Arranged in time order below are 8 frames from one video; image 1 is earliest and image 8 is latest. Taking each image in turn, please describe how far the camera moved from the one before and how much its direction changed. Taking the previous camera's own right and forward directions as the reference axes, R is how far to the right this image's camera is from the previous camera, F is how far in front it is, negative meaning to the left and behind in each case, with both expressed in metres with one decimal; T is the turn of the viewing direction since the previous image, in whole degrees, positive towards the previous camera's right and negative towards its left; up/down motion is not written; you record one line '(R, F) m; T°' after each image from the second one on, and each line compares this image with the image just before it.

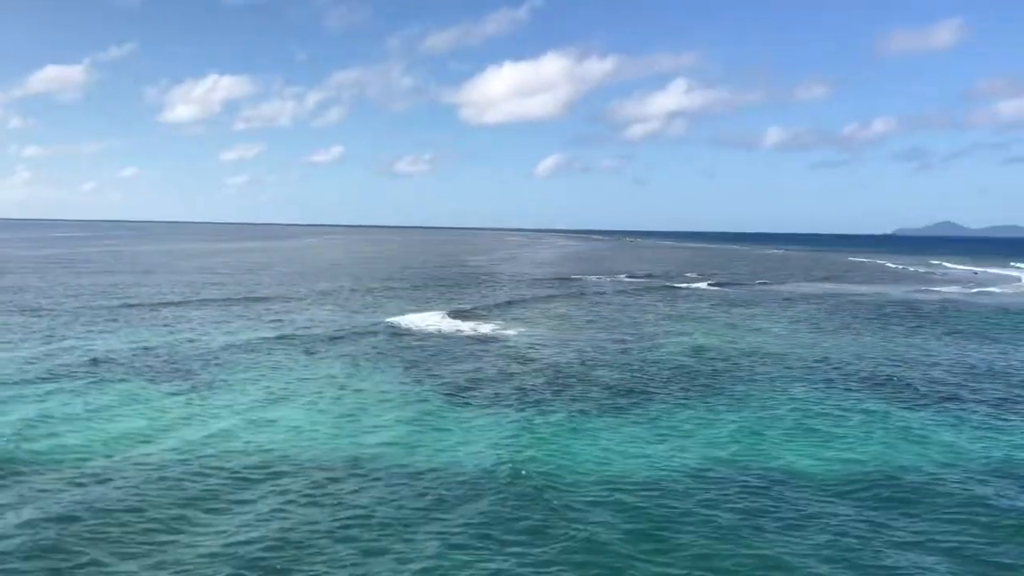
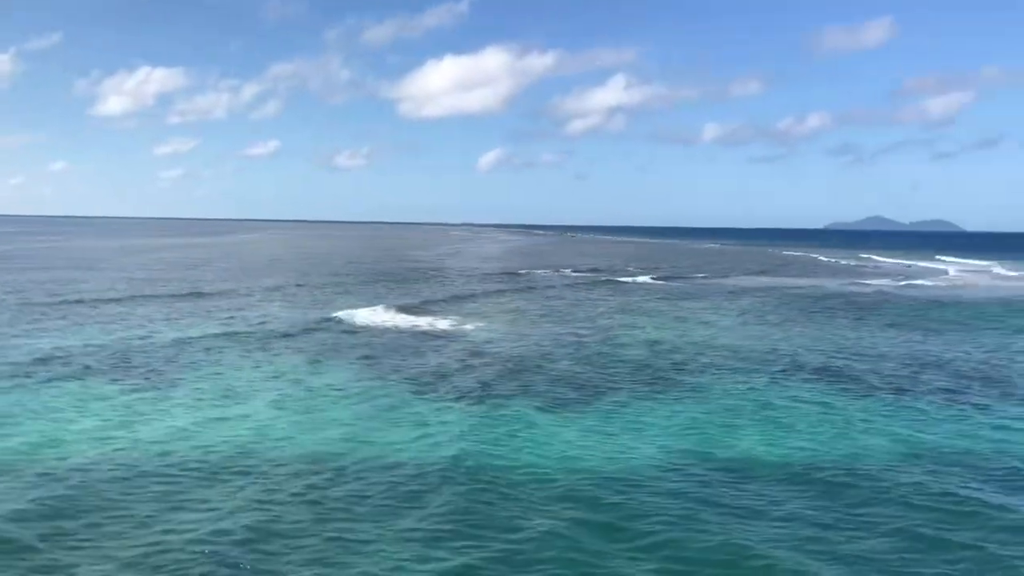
(-0.5, 0.0) m; +4°
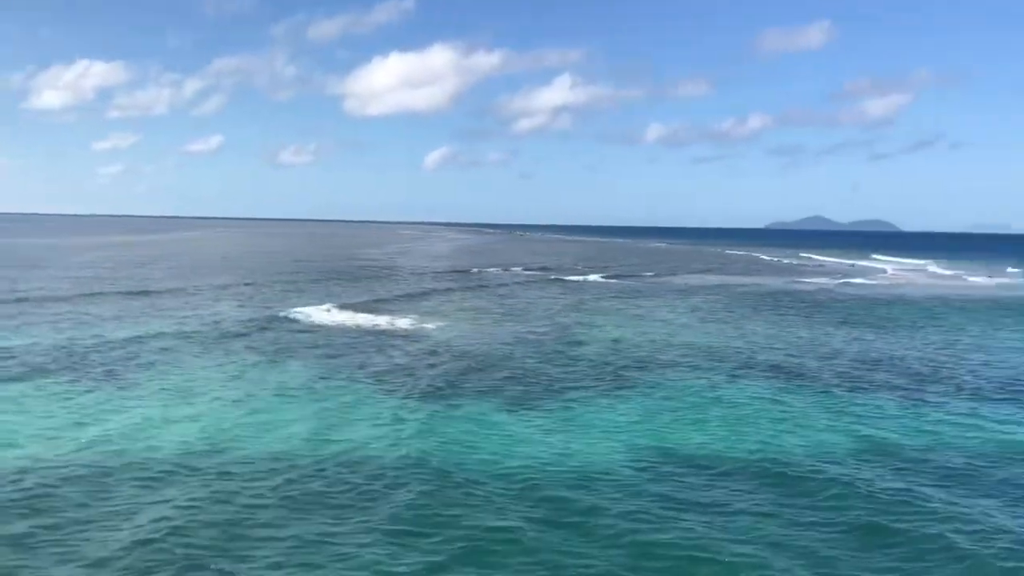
(-0.4, -0.1) m; +3°
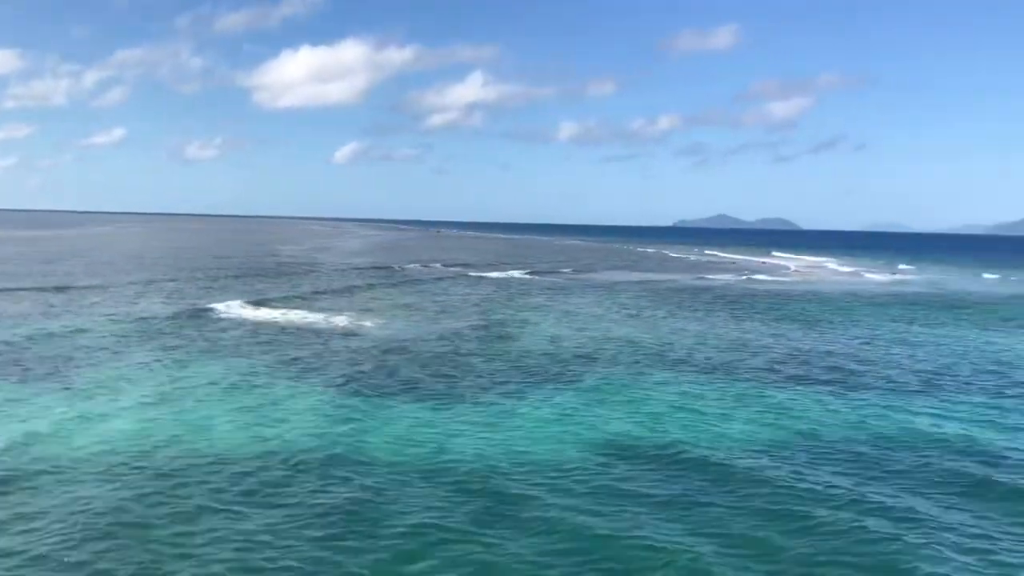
(-0.8, -0.1) m; +5°
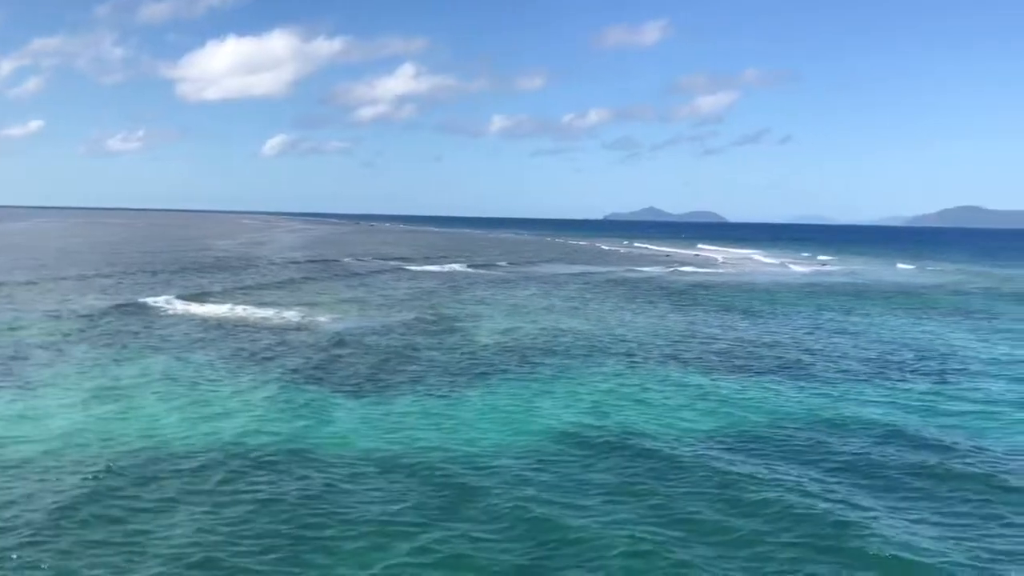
(-0.6, 0.0) m; +4°
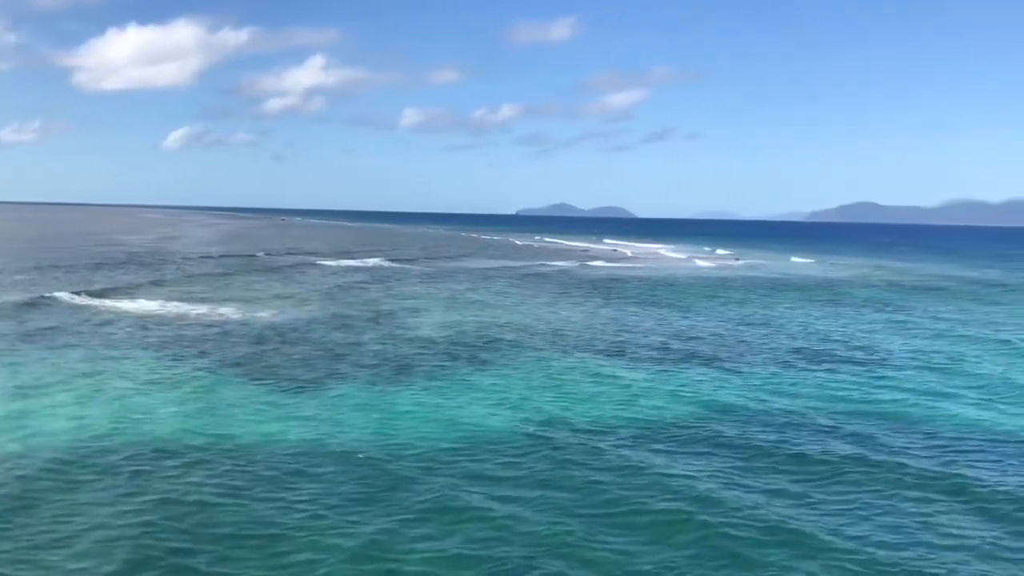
(-0.9, 0.0) m; +5°
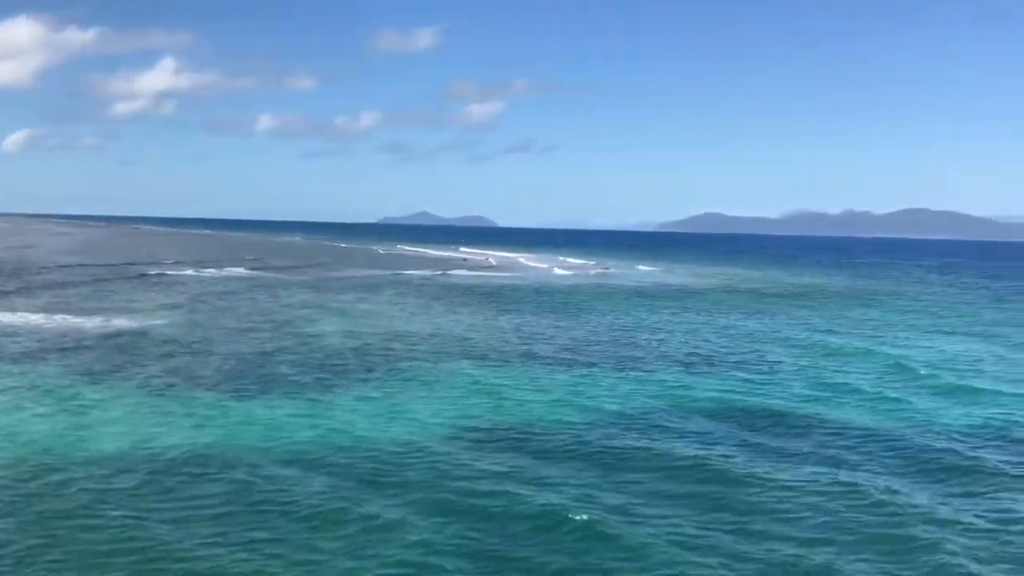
(-1.3, -0.1) m; +8°
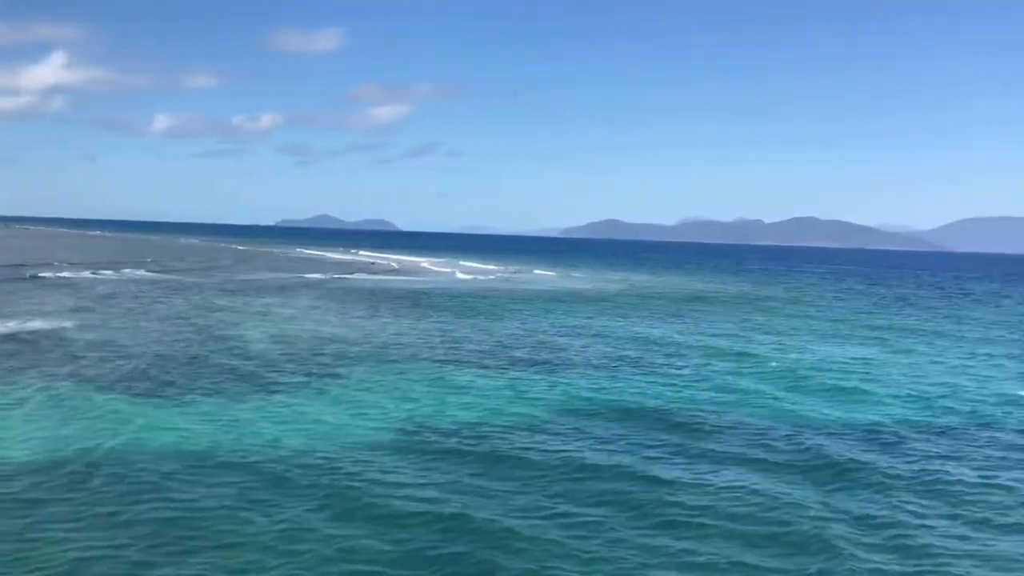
(-0.7, -0.2) m; +6°
